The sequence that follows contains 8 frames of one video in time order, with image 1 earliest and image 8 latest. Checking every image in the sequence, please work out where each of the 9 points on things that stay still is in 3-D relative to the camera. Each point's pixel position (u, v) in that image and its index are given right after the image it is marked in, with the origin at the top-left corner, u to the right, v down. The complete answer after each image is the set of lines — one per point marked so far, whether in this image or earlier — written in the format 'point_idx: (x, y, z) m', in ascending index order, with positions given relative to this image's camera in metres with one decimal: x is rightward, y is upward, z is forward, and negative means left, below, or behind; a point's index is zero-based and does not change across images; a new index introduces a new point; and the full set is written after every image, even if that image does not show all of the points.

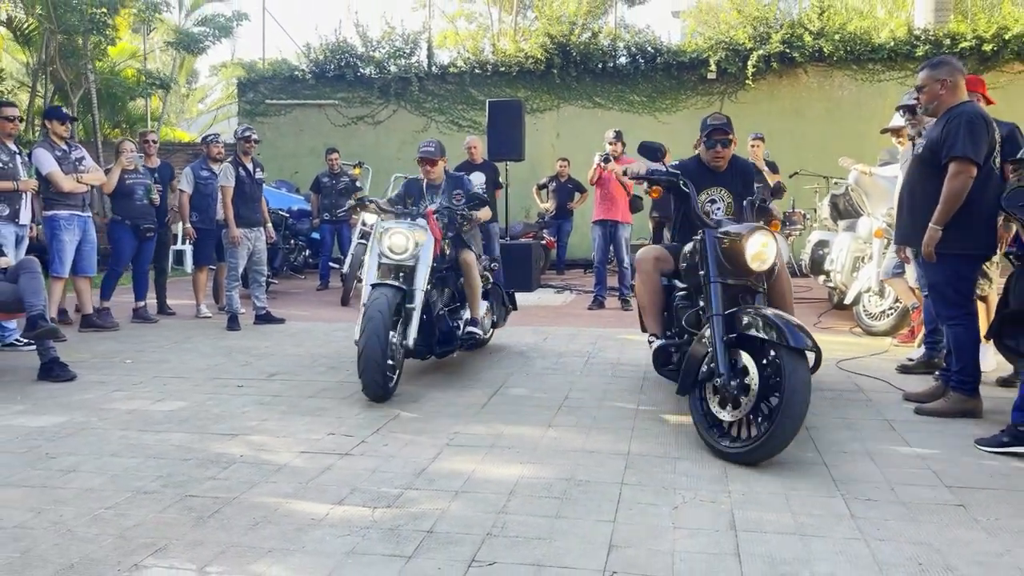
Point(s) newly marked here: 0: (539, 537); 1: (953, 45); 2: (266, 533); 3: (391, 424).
0: (+0.1, -1.1, +3.6) m
1: (+7.7, +4.2, +14.6) m
2: (-1.0, -1.1, +3.6) m
3: (-0.8, -0.9, +5.5) m
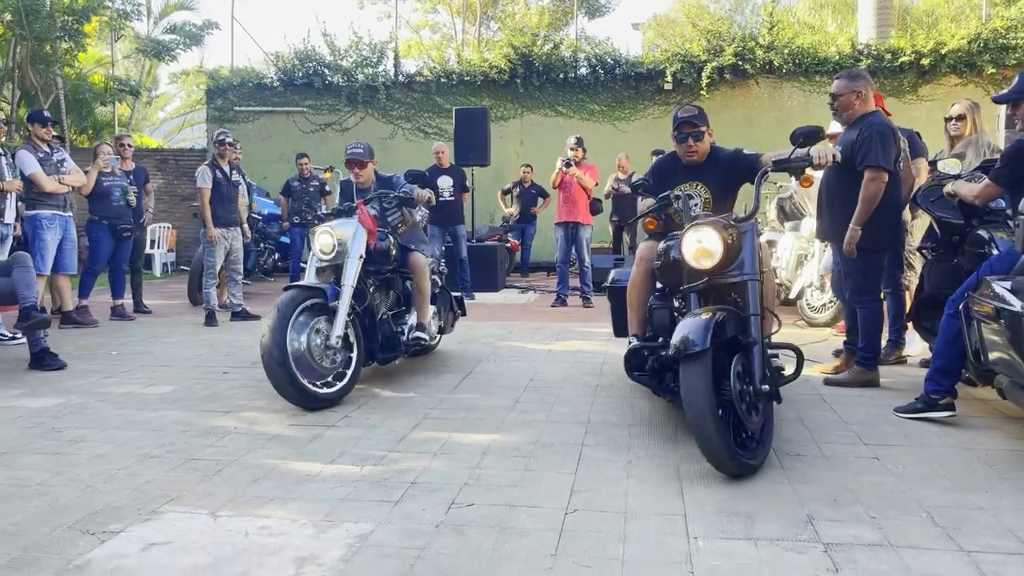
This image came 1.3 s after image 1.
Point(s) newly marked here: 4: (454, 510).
0: (0.0, -1.0, +4.1) m
1: (+7.0, +4.2, +15.5) m
2: (-1.2, -1.0, +4.1) m
3: (-1.0, -0.8, +6.0) m
4: (-0.3, -1.0, +3.8) m
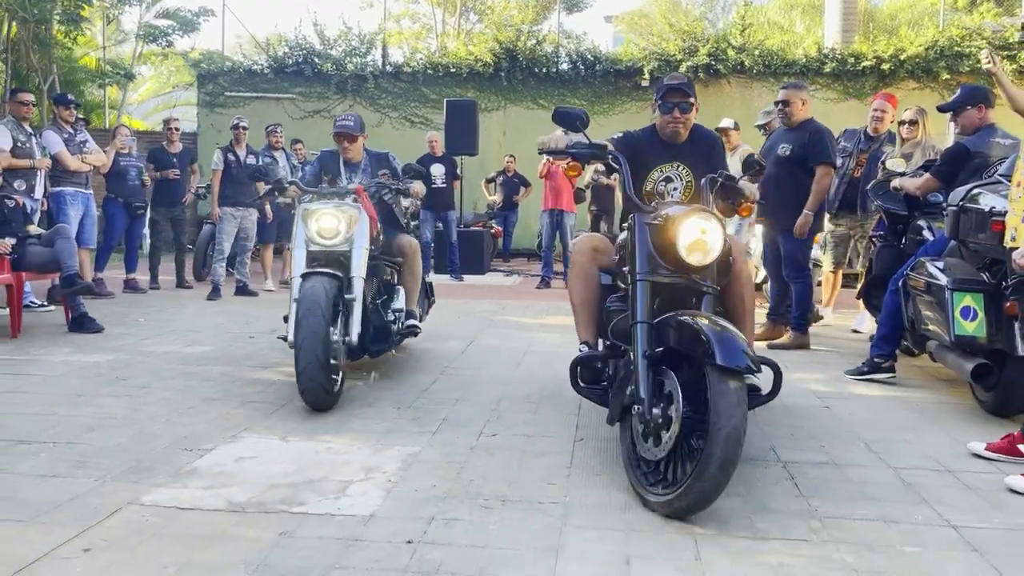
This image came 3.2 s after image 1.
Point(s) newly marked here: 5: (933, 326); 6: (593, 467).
0: (+0.1, -0.8, +4.9) m
1: (+6.7, +4.4, +16.5) m
2: (-1.1, -0.8, +4.9) m
3: (-1.0, -0.6, +6.7) m
4: (-0.2, -0.8, +4.6) m
5: (+2.6, -0.2, +5.2) m
6: (+0.4, -0.9, +4.1) m
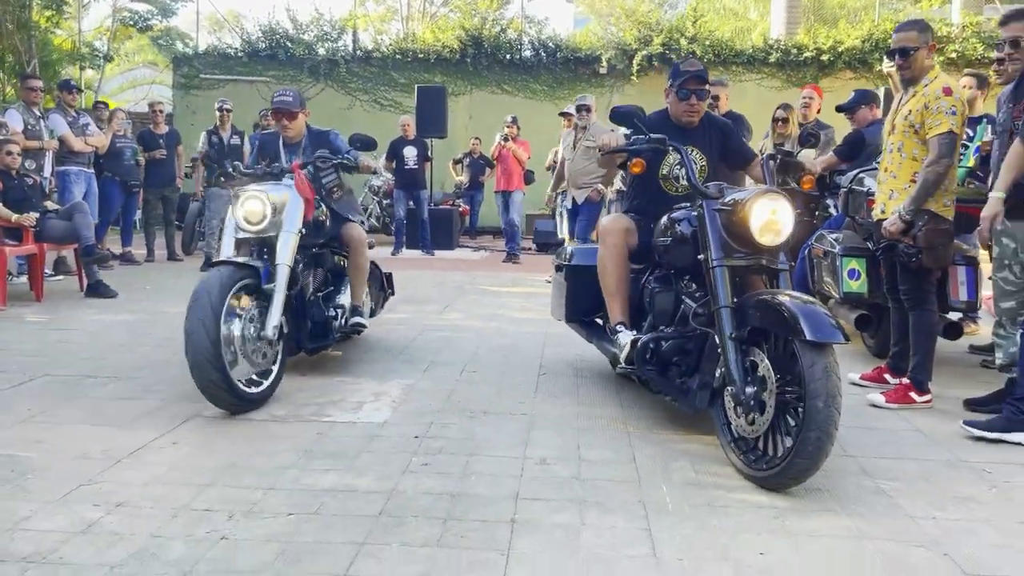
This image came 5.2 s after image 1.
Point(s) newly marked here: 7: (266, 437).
0: (-0.1, -0.5, +6.0) m
1: (+6.0, +4.9, +17.8) m
2: (-1.3, -0.5, +5.9) m
3: (-1.2, -0.3, +7.8) m
4: (-0.3, -0.6, +5.7) m
5: (+2.4, 0.0, +6.3) m
6: (+0.3, -0.7, +5.2) m
7: (-1.2, -0.7, +4.2) m
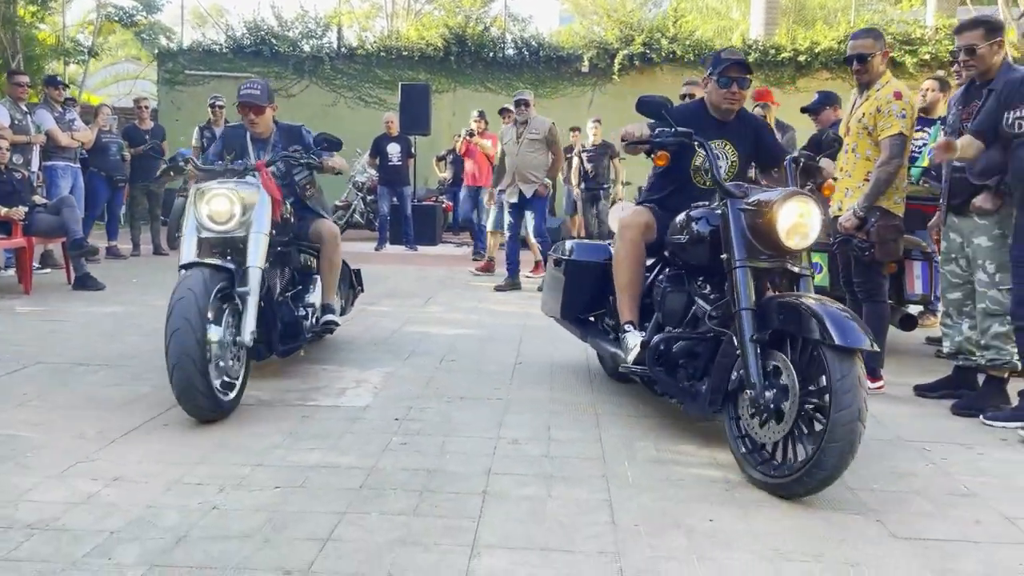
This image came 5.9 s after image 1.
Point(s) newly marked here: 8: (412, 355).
0: (-0.3, -0.5, +6.2) m
1: (+5.7, +5.0, +18.1) m
2: (-1.4, -0.5, +6.1) m
3: (-1.4, -0.2, +8.0) m
4: (-0.5, -0.5, +5.9) m
5: (+2.2, +0.1, +6.6) m
6: (+0.1, -0.6, +5.5) m
7: (-1.4, -0.7, +4.4) m
8: (-0.7, -0.5, +6.1) m
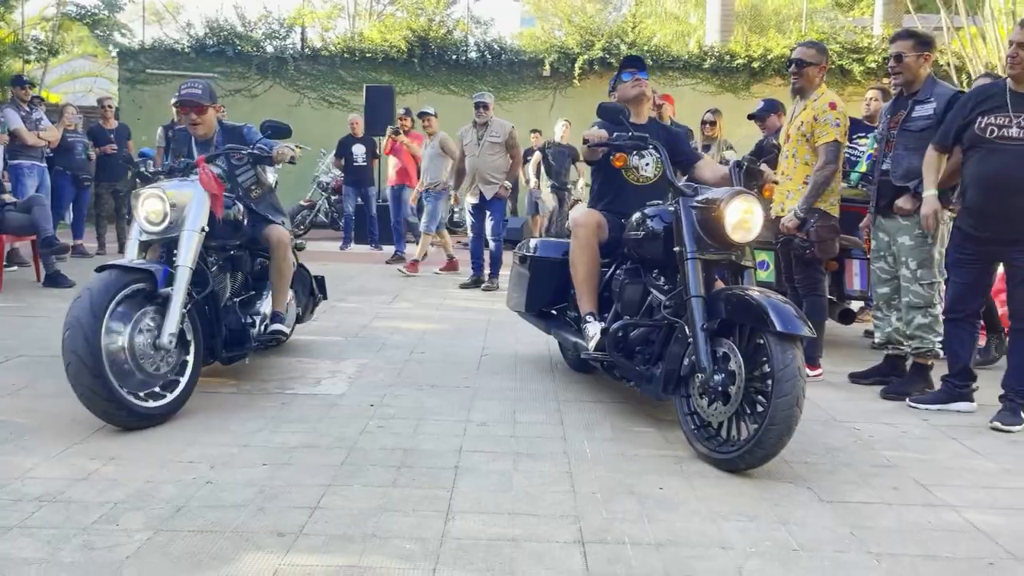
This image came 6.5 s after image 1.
0: (-0.5, -0.5, +6.6) m
1: (+4.8, +5.0, +18.7) m
2: (-1.7, -0.5, +6.4) m
3: (-1.8, -0.2, +8.3) m
4: (-0.7, -0.5, +6.3) m
5: (+1.9, +0.1, +7.1) m
6: (-0.1, -0.6, +5.8) m
7: (-1.5, -0.7, +4.7) m
8: (-1.0, -0.5, +6.4) m
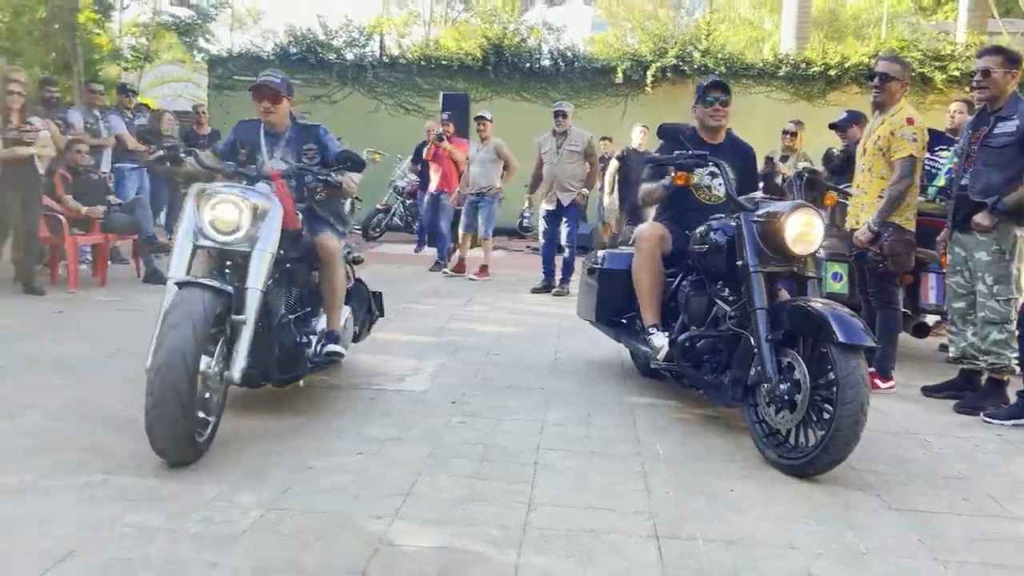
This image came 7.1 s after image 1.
0: (+0.1, -0.5, +6.8) m
1: (+6.5, +4.8, +18.5) m
2: (-1.1, -0.5, +6.7) m
3: (-1.0, -0.2, +8.6) m
4: (-0.2, -0.5, +6.5) m
5: (+2.5, 0.0, +7.1) m
6: (+0.4, -0.6, +6.1) m
7: (-1.1, -0.7, +5.0) m
8: (-0.4, -0.5, +6.7) m
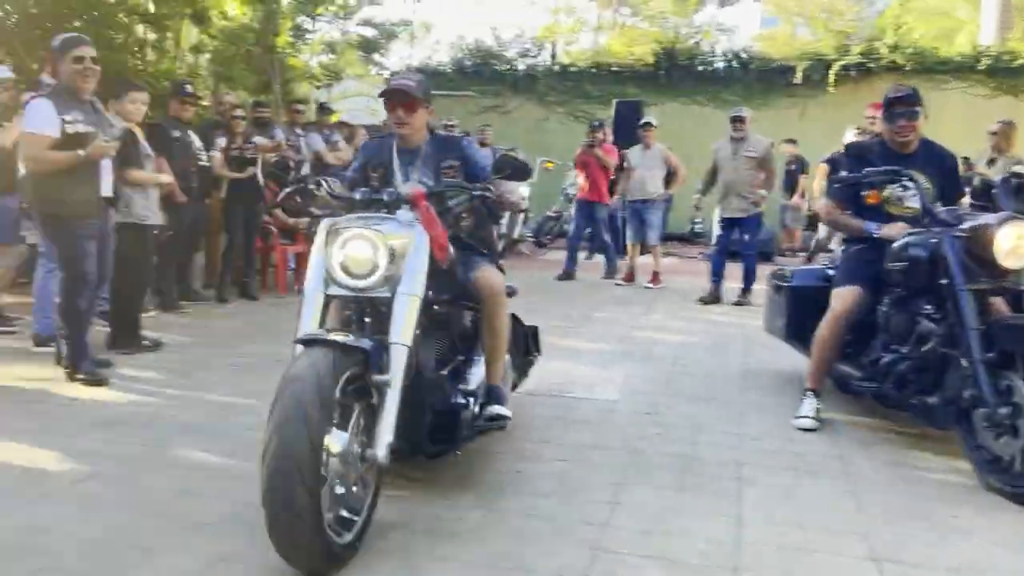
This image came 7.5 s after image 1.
0: (+1.5, -0.6, +6.8) m
1: (+10.1, +4.6, +17.1) m
2: (+0.4, -0.5, +6.9) m
3: (+0.8, -0.3, +8.7) m
4: (+1.3, -0.6, +6.5) m
5: (+4.1, -0.1, +6.6) m
6: (+1.8, -0.7, +6.0) m
7: (+0.1, -0.7, +5.3) m
8: (+1.1, -0.6, +6.7) m
